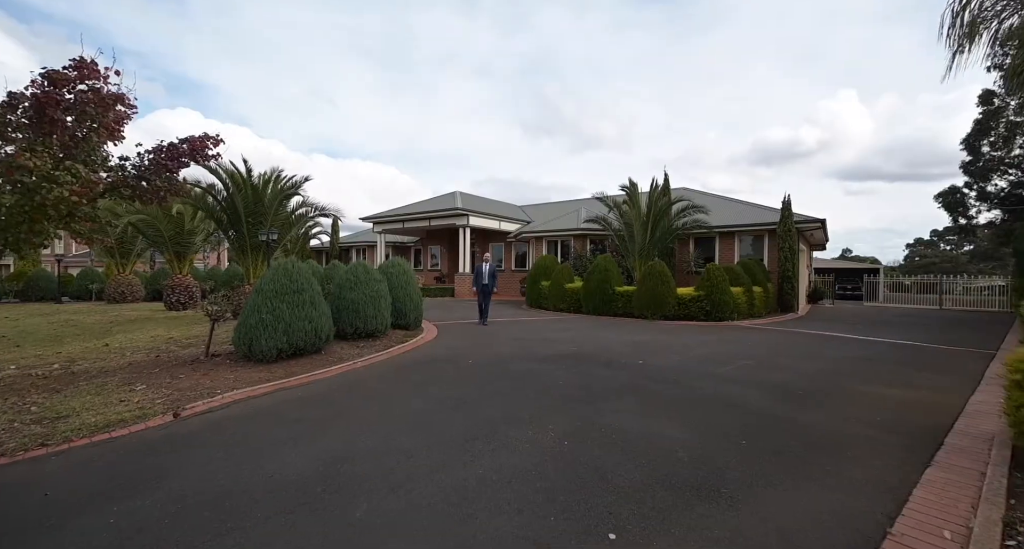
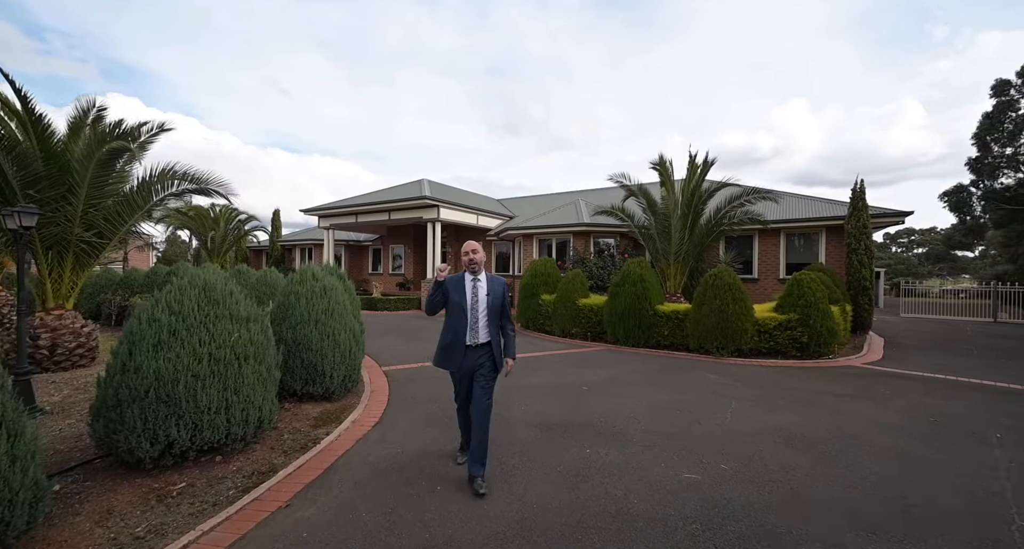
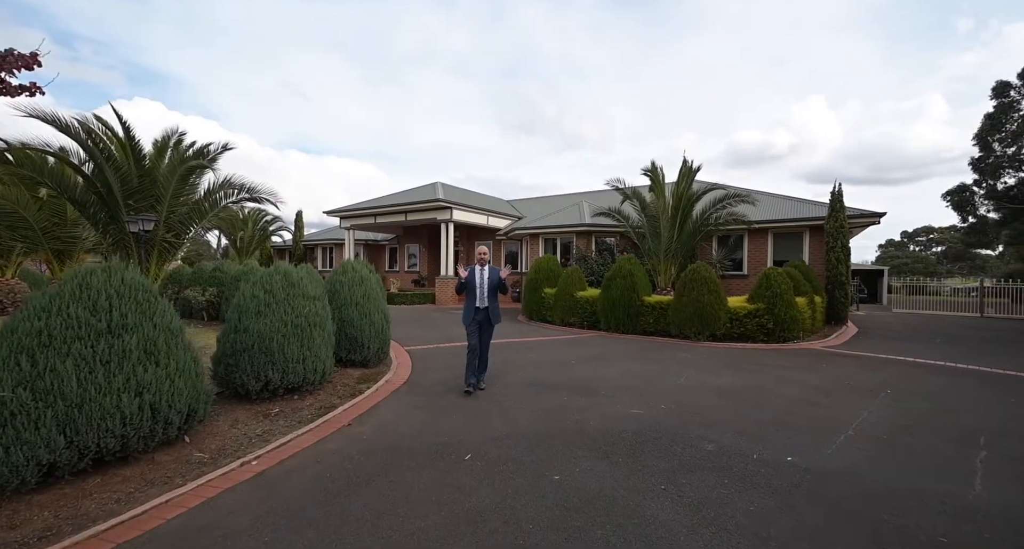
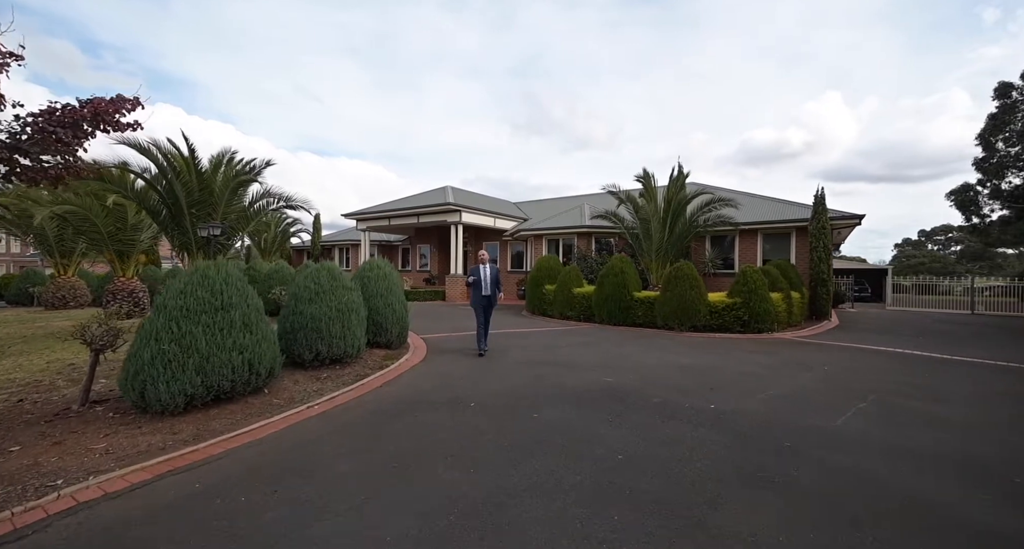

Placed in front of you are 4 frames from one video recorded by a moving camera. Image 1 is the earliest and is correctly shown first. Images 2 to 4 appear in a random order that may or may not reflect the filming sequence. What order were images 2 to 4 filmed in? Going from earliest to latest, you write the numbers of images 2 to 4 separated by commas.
4, 3, 2
